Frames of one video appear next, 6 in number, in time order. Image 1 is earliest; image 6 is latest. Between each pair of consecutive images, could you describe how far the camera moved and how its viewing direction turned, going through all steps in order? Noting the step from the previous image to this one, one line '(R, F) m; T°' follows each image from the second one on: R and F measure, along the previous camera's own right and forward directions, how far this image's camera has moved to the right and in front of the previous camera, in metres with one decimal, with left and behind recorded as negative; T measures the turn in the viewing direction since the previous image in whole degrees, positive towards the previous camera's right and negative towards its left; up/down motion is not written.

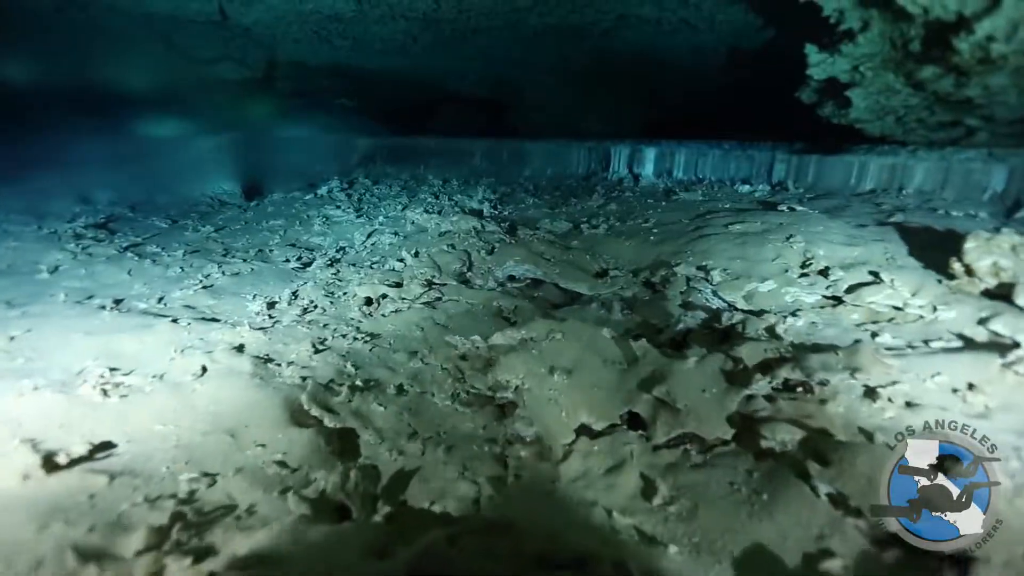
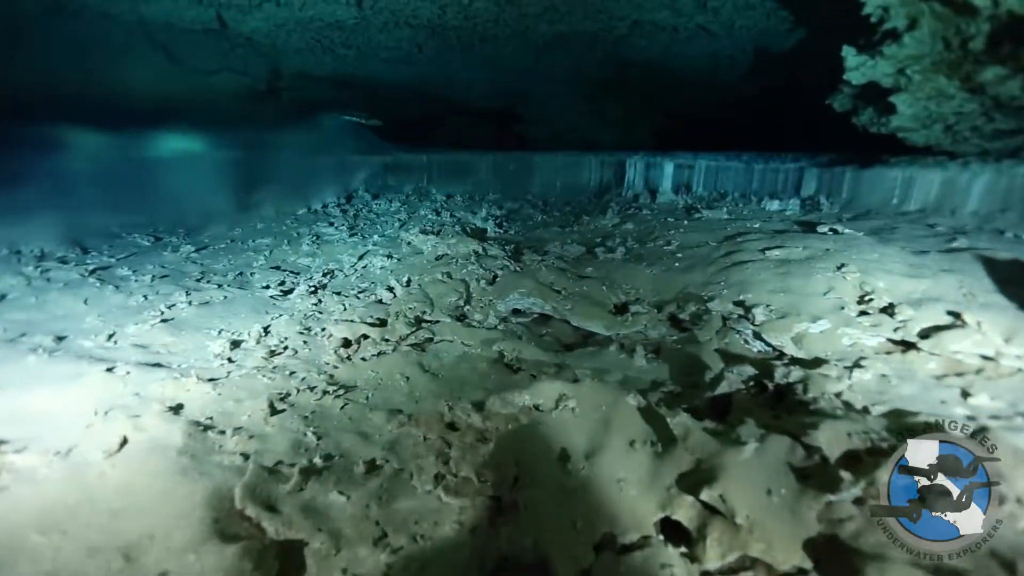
(0.0, +0.4) m; -1°
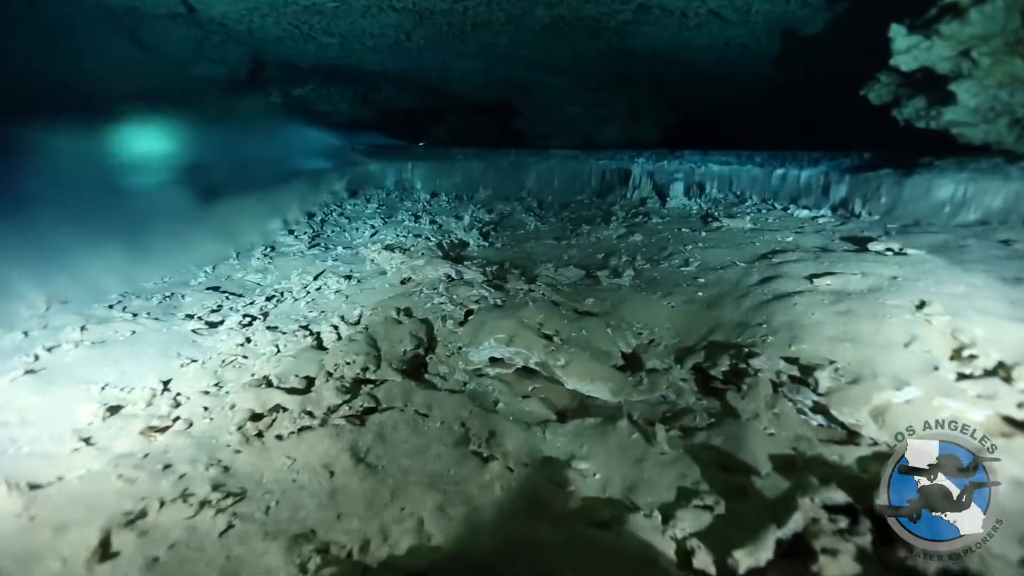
(+0.1, +0.6) m; 0°
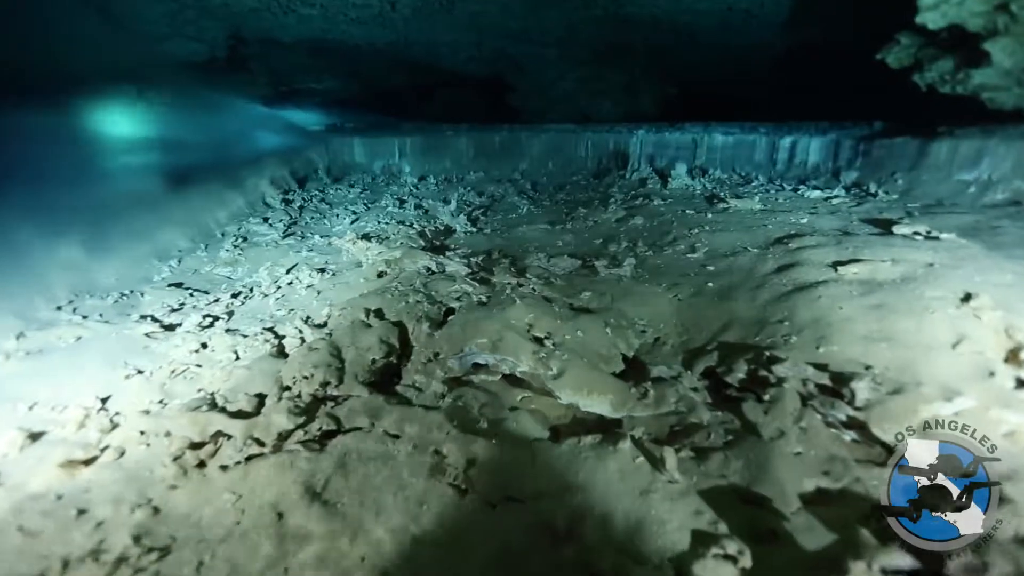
(+0.1, +0.3) m; 0°
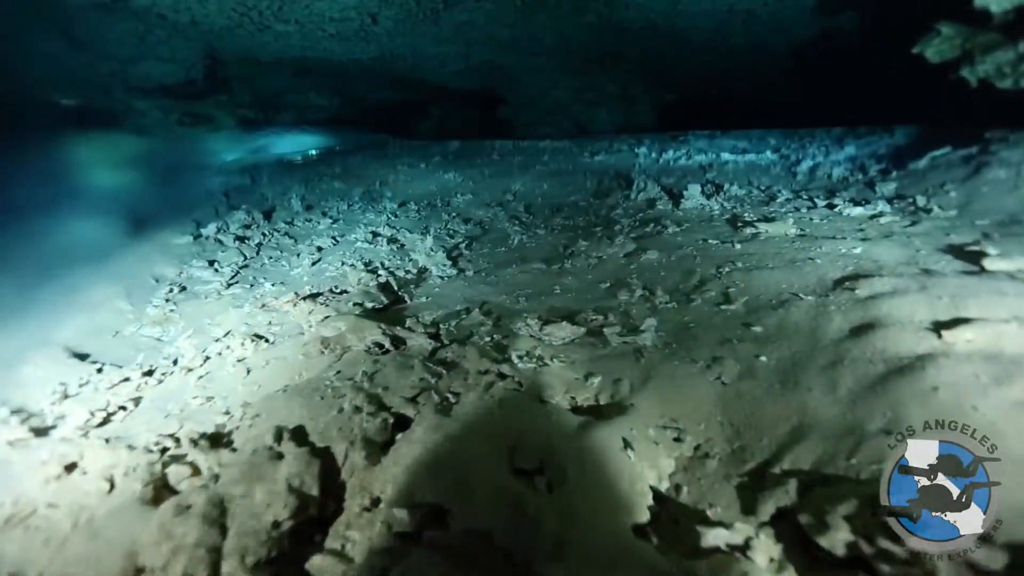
(+0.1, +0.6) m; 0°
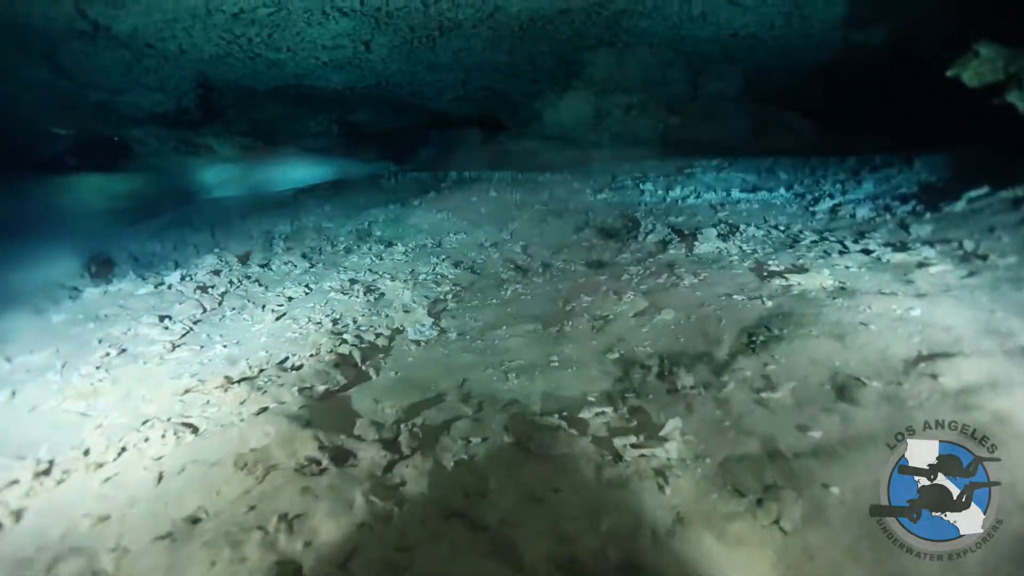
(+0.1, +0.4) m; 0°
